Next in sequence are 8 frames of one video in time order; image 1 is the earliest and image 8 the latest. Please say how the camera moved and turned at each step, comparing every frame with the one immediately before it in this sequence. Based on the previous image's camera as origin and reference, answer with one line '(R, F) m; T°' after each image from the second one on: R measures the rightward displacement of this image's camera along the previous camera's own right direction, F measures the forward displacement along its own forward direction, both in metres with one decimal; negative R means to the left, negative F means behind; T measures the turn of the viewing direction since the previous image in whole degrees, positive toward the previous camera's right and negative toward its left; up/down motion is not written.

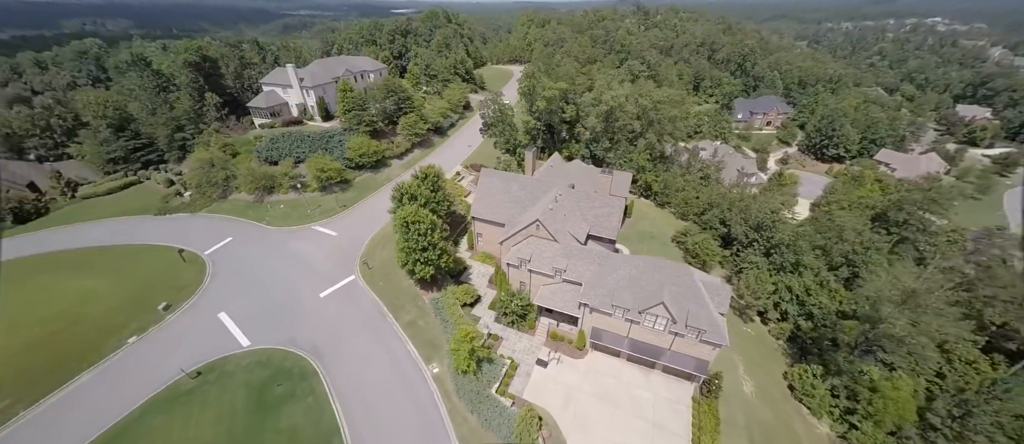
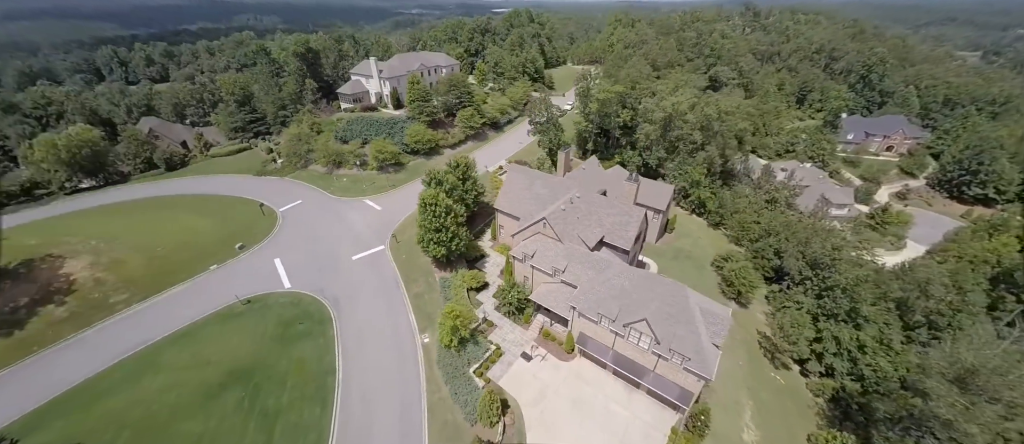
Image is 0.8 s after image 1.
(+6.4, -0.6) m; -12°
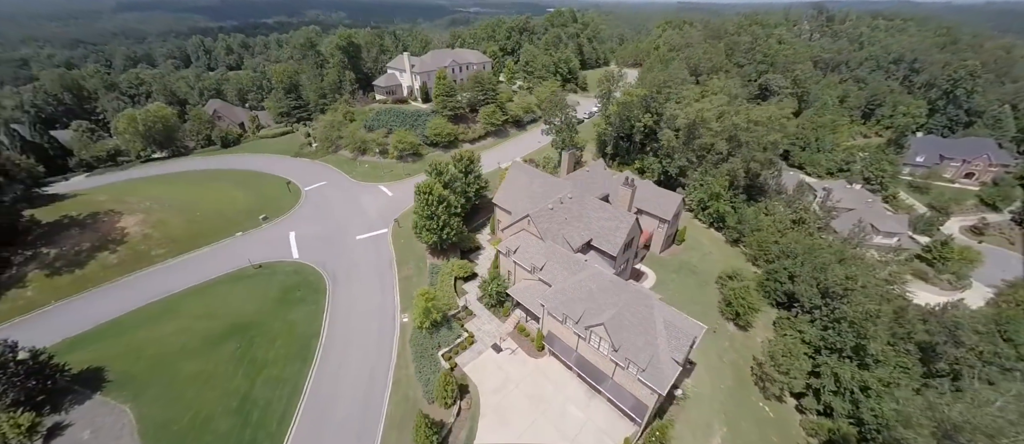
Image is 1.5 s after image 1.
(+5.6, -0.5) m; -7°
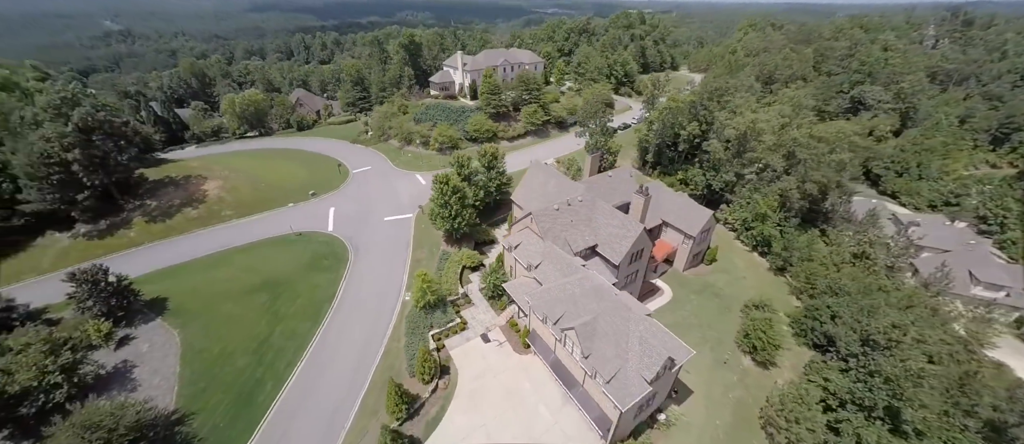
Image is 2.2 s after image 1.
(+5.7, -0.3) m; -10°
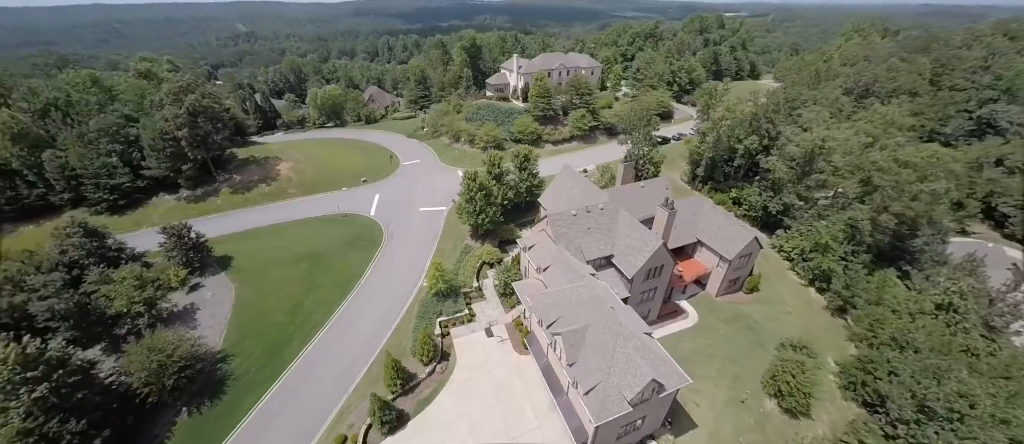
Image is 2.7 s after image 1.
(+4.5, -0.2) m; -10°
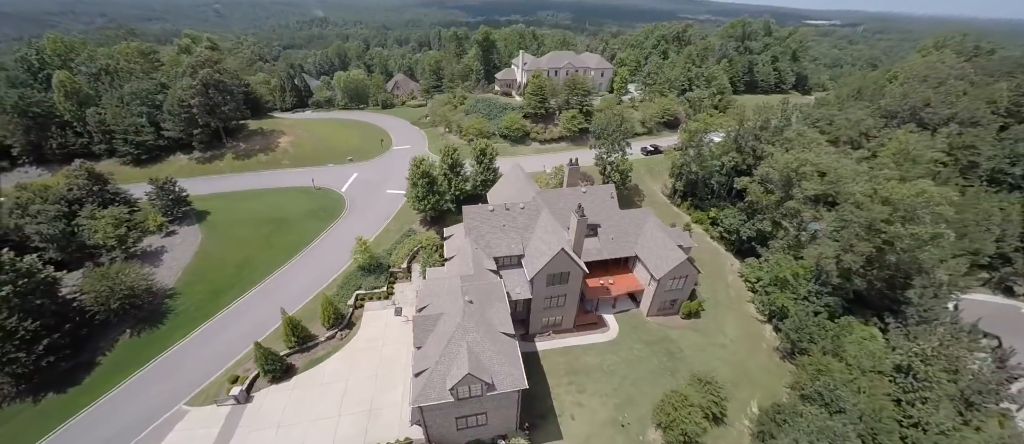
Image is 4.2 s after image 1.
(+13.5, +0.2) m; -8°
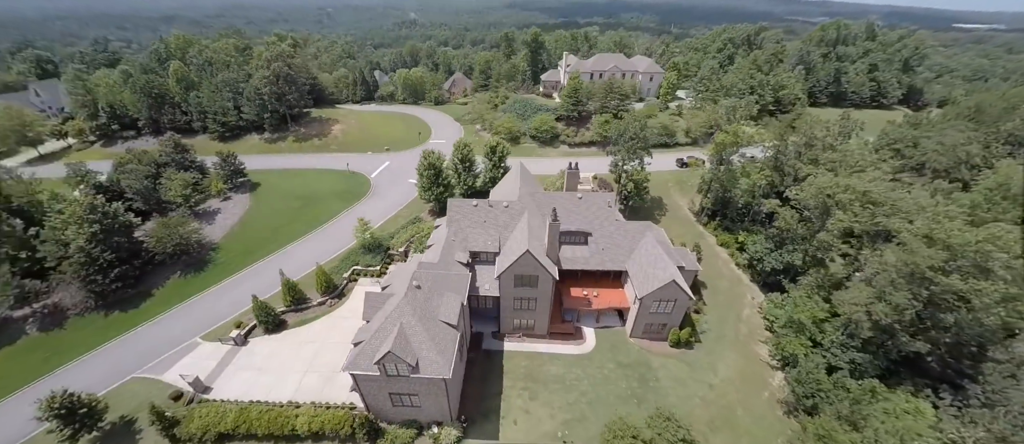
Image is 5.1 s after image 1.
(+8.7, +0.7) m; -11°
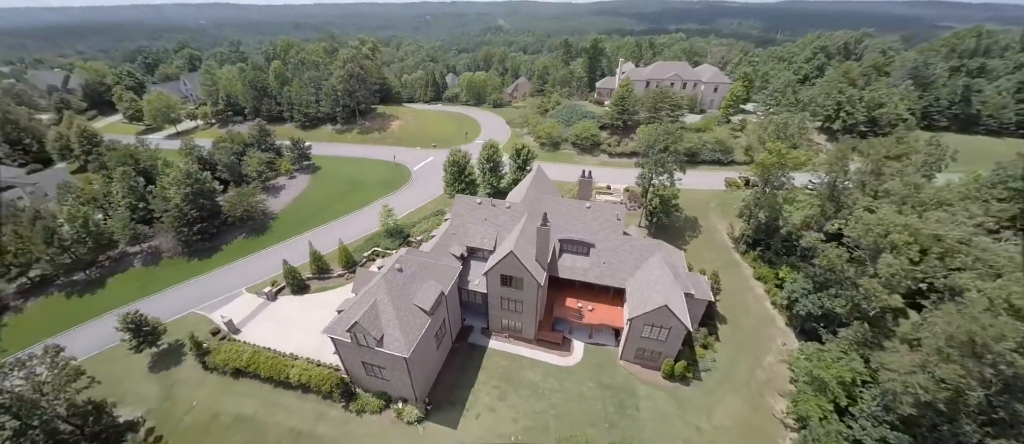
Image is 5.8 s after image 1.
(+7.3, +0.3) m; -12°
